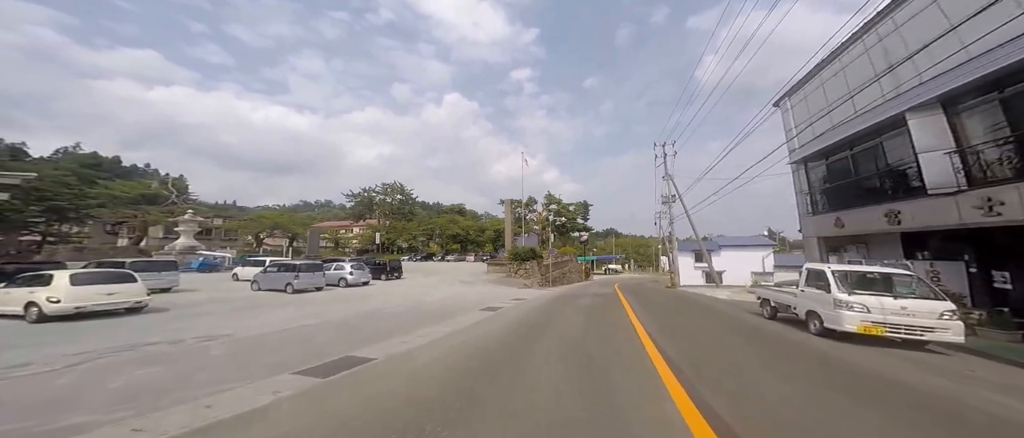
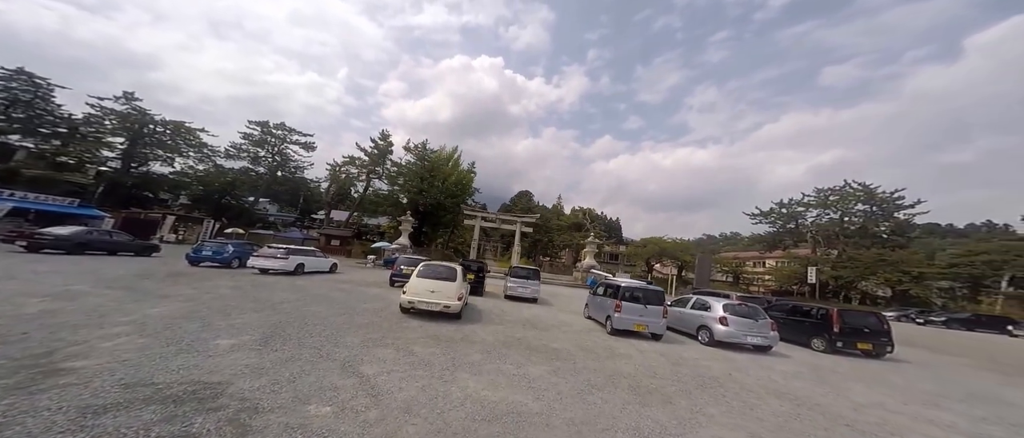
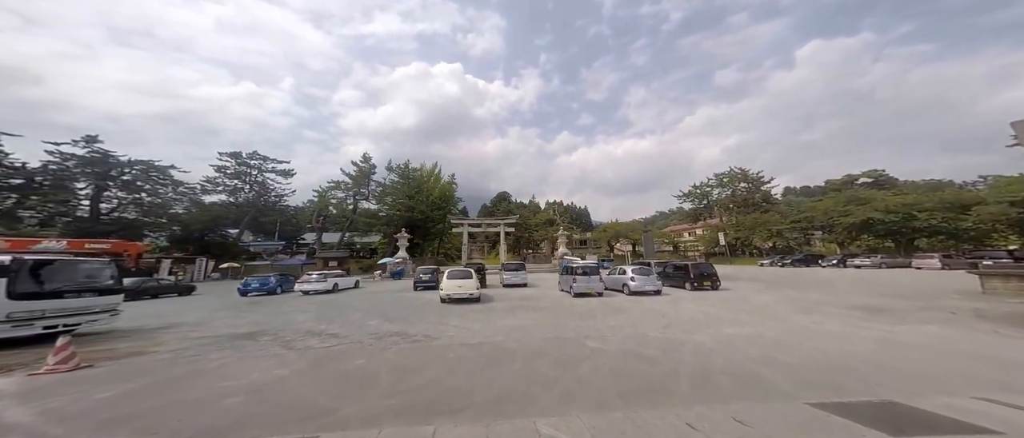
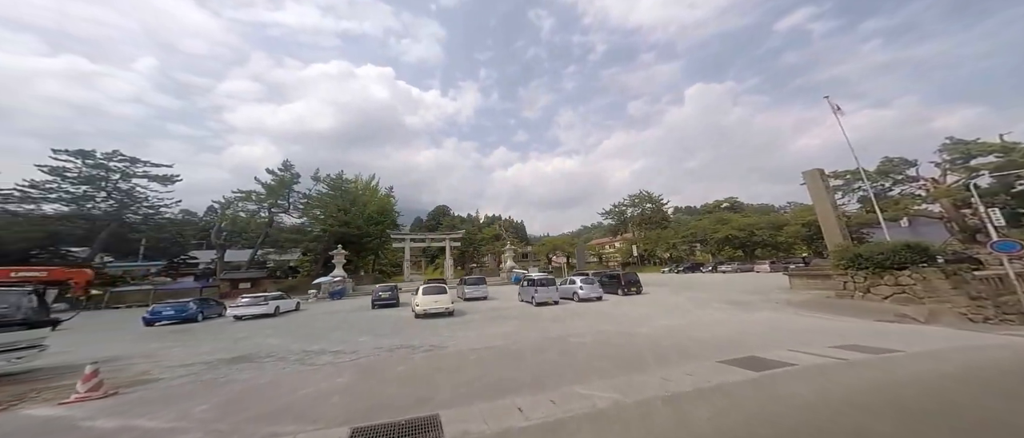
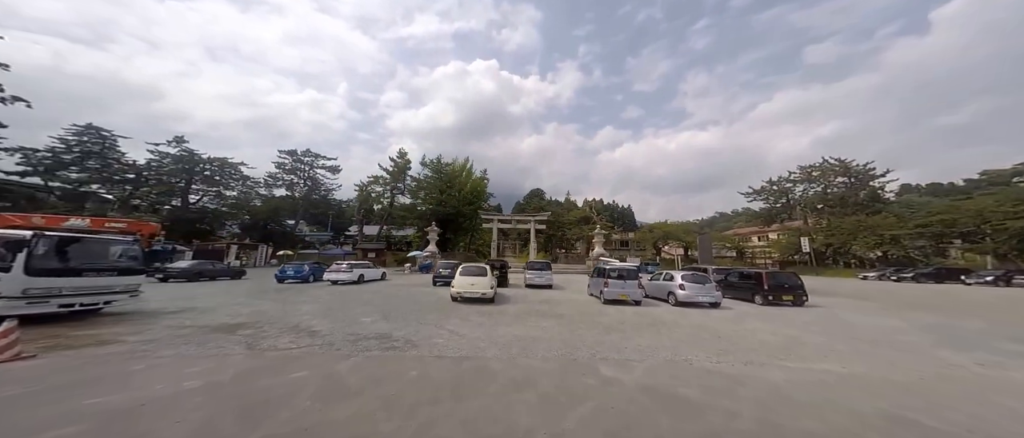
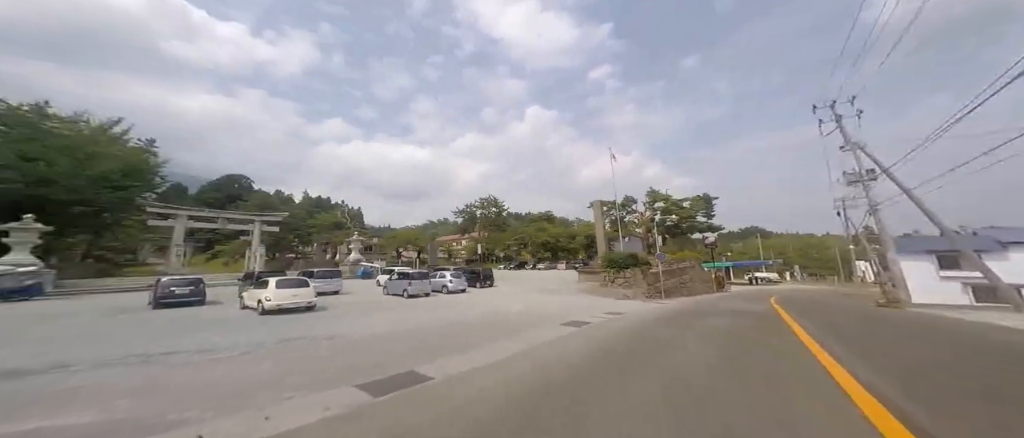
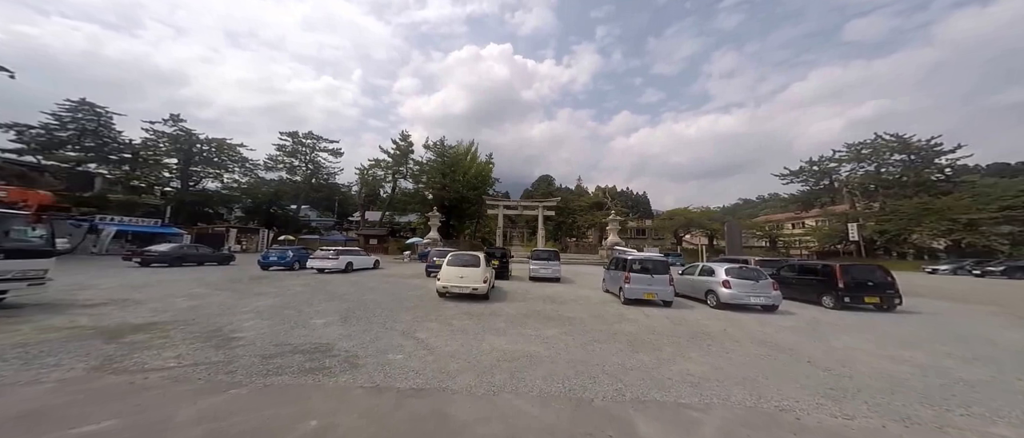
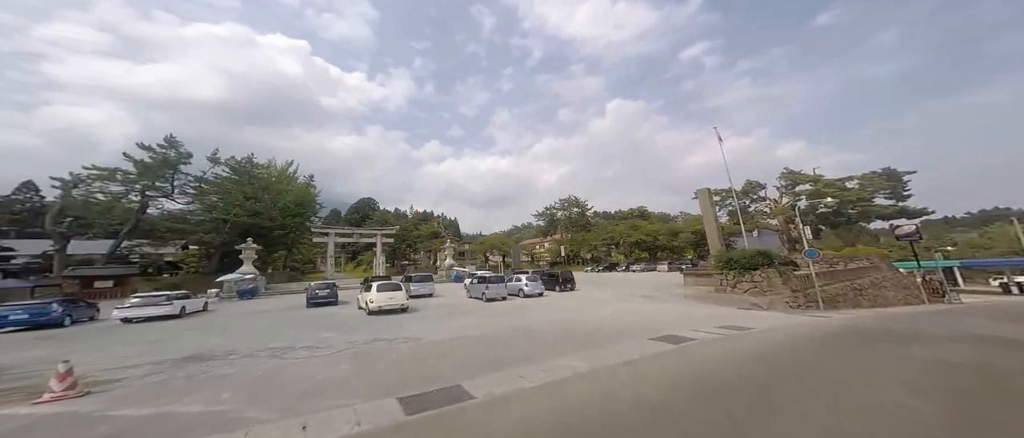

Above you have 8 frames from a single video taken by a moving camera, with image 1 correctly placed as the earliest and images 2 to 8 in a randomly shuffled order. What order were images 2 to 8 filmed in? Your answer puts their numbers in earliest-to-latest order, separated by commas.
6, 8, 4, 3, 5, 7, 2
